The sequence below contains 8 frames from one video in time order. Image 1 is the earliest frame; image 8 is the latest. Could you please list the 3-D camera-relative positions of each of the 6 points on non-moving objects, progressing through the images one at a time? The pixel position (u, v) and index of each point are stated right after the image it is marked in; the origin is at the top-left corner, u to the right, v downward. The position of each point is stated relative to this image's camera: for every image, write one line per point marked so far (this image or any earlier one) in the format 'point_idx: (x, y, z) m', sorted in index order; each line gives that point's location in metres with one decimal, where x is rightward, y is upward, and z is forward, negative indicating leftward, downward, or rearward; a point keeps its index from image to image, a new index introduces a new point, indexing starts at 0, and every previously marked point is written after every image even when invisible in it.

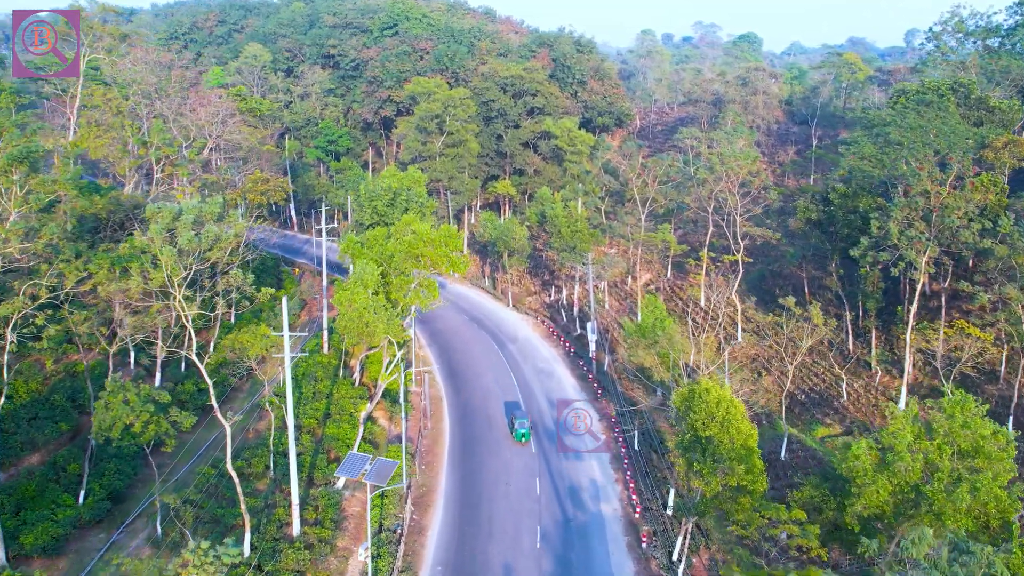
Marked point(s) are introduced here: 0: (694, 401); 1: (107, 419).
0: (+3.1, -1.9, +16.9) m
1: (-7.4, -2.4, +17.9) m
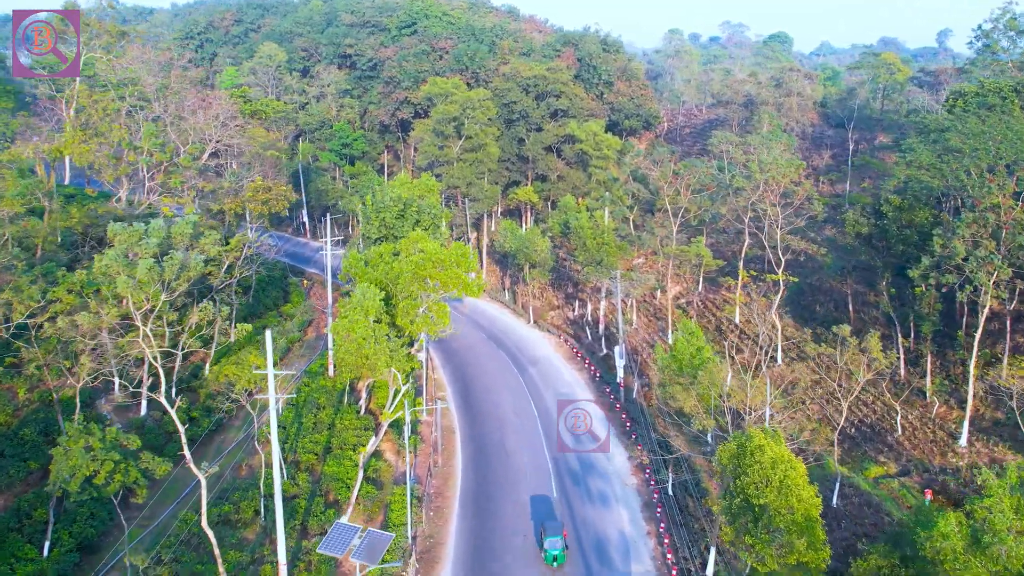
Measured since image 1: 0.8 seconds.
0: (+3.4, -2.5, +14.4) m
1: (-7.1, -2.9, +15.6) m
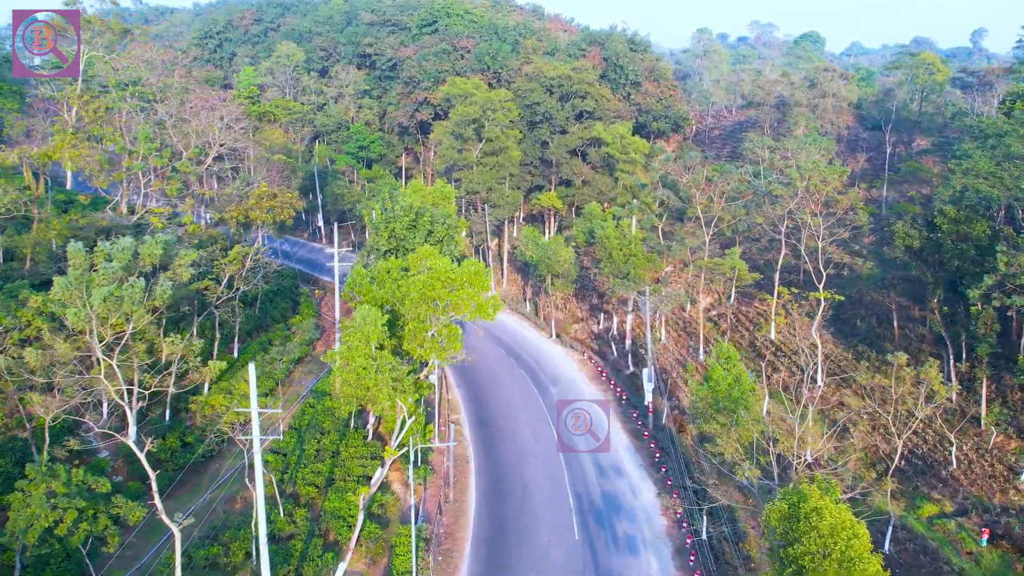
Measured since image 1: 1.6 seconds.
0: (+3.6, -2.9, +12.3) m
1: (-6.9, -3.3, +13.8) m
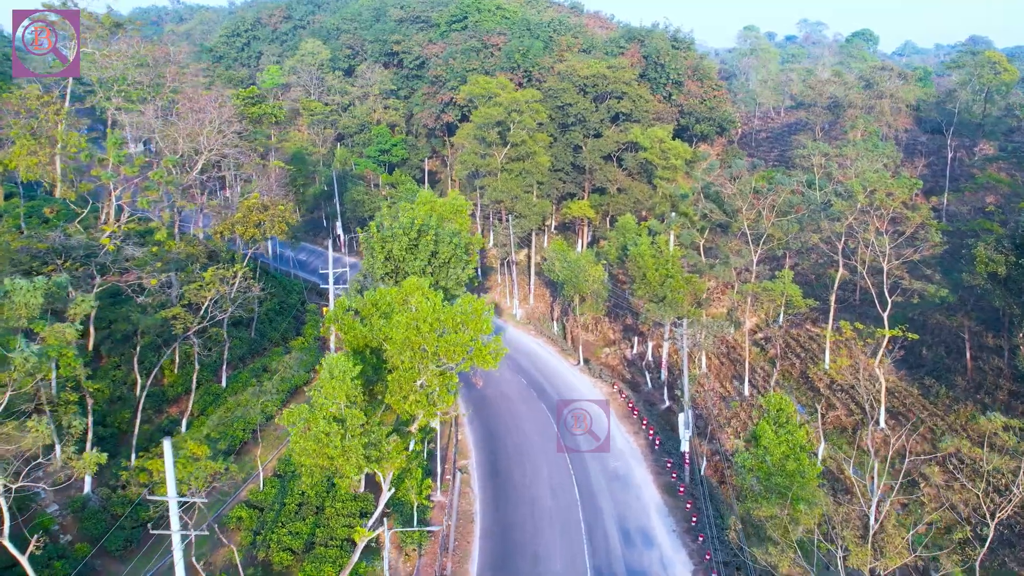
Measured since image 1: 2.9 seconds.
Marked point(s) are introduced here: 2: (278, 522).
0: (+3.4, -3.6, +8.9) m
1: (-7.0, -3.8, +10.8) m
2: (-4.6, -4.6, +19.2) m
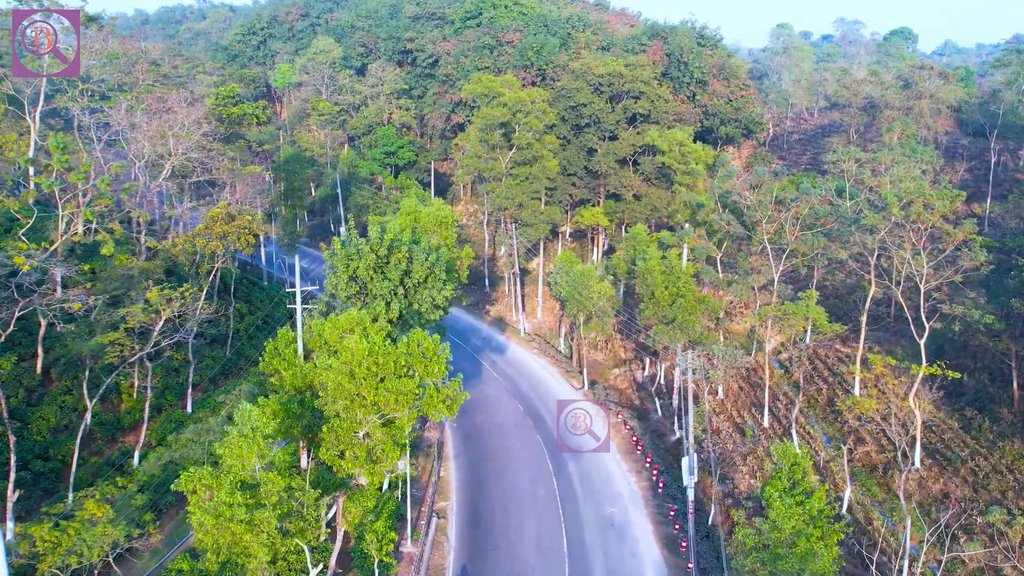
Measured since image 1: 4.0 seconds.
0: (+2.6, -4.1, +6.3) m
1: (-7.7, -4.2, +8.6) m
2: (-5.0, -5.0, +16.9) m
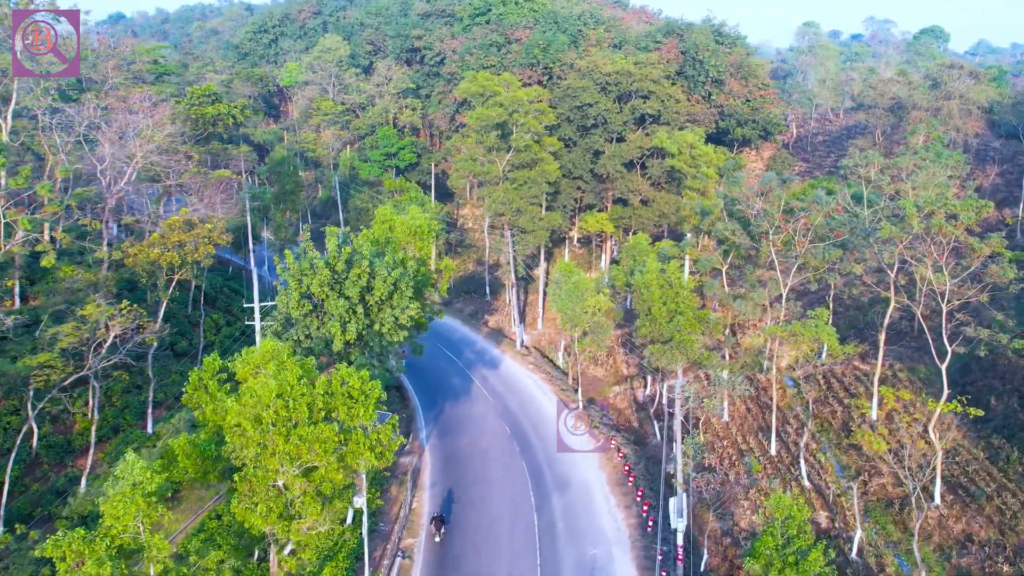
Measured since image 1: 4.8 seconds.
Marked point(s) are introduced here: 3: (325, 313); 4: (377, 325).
0: (+1.7, -4.4, +4.5) m
1: (-8.5, -4.5, +7.0) m
2: (-5.6, -5.3, +15.2) m
3: (-3.2, -0.4, +16.9) m
4: (-2.4, -0.7, +17.5) m
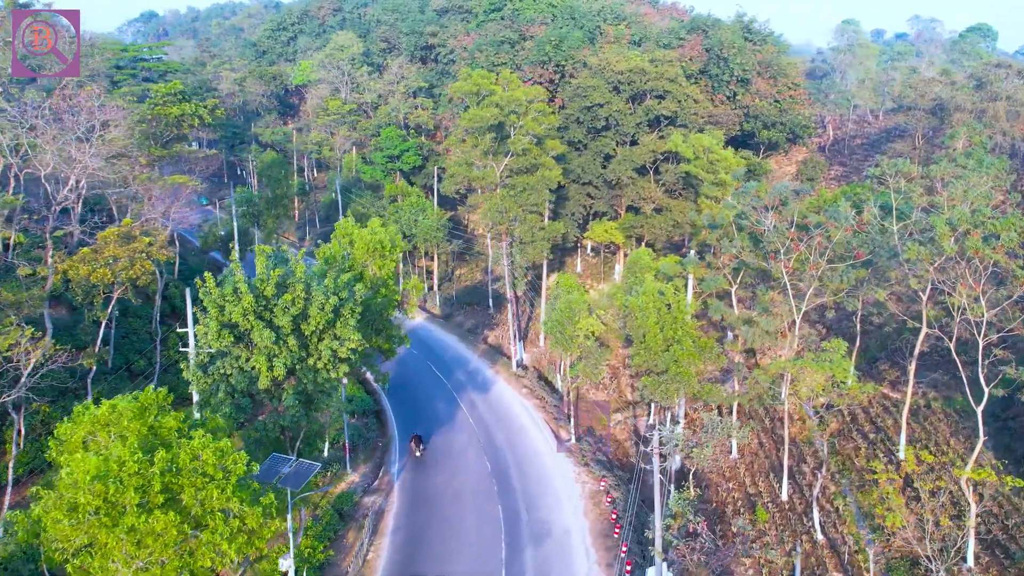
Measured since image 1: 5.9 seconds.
0: (+0.5, -4.9, +2.0) m
1: (-9.6, -4.9, +5.0) m
2: (-6.4, -5.7, +13.1) m
3: (-3.9, -0.8, +14.7) m
4: (-3.1, -1.1, +15.2) m
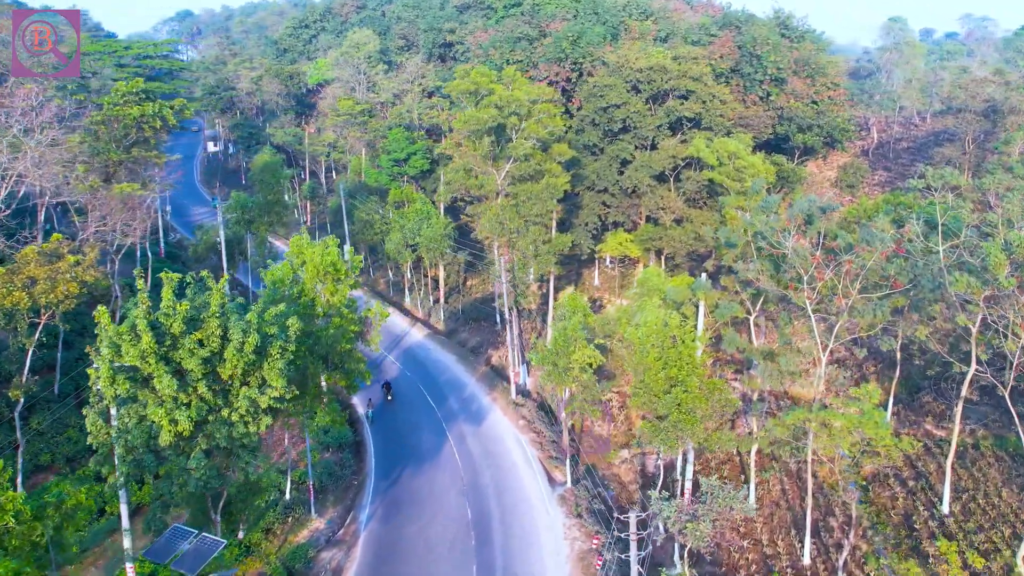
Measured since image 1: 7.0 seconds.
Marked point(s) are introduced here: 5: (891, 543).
0: (-0.7, -5.4, -0.5) m
1: (-10.7, -5.3, +2.9) m
2: (-7.1, -6.1, +10.8) m
3: (-4.5, -1.3, +12.3) m
4: (-3.6, -1.6, +12.8) m
5: (+6.9, -4.8, +18.2) m
